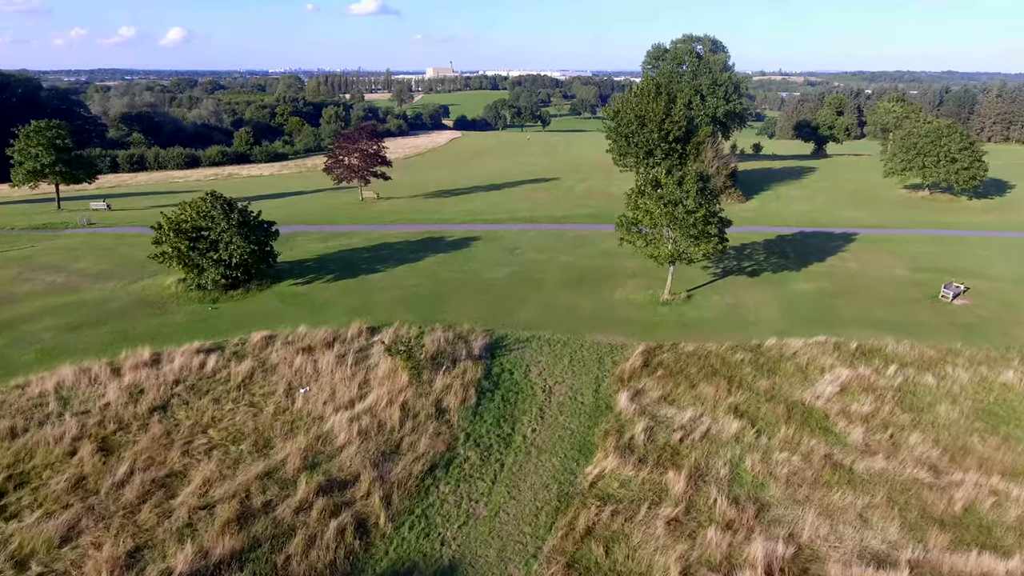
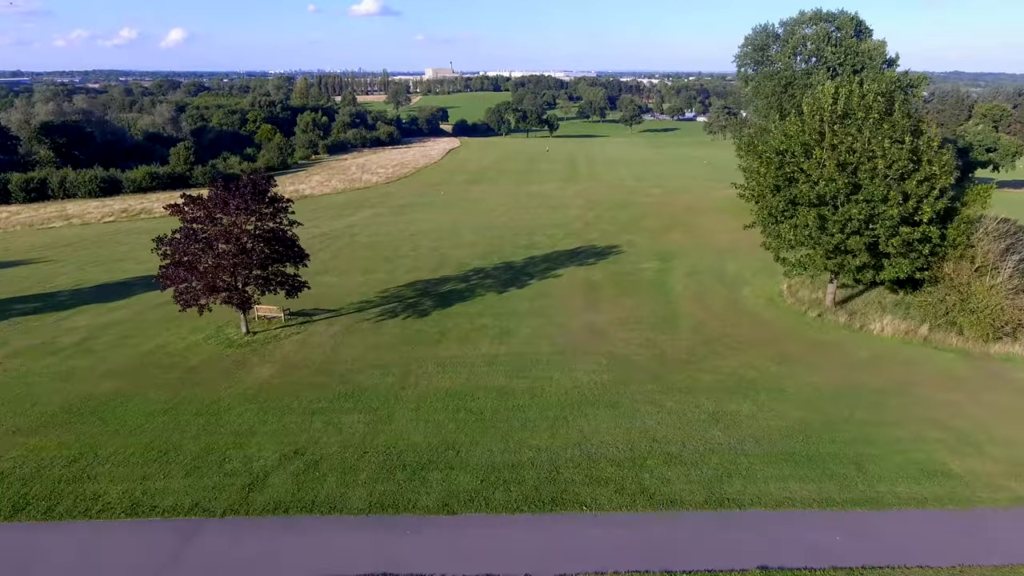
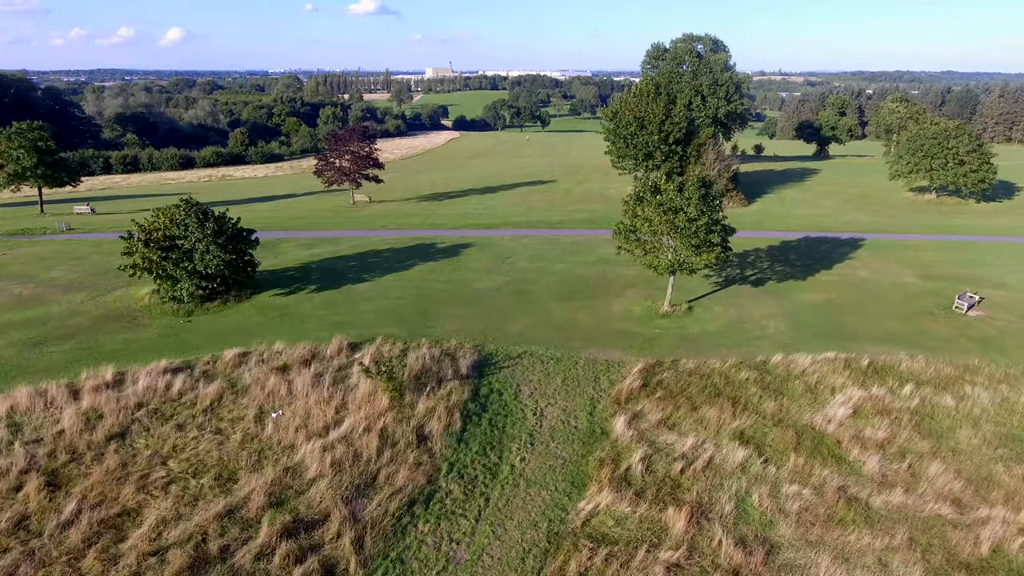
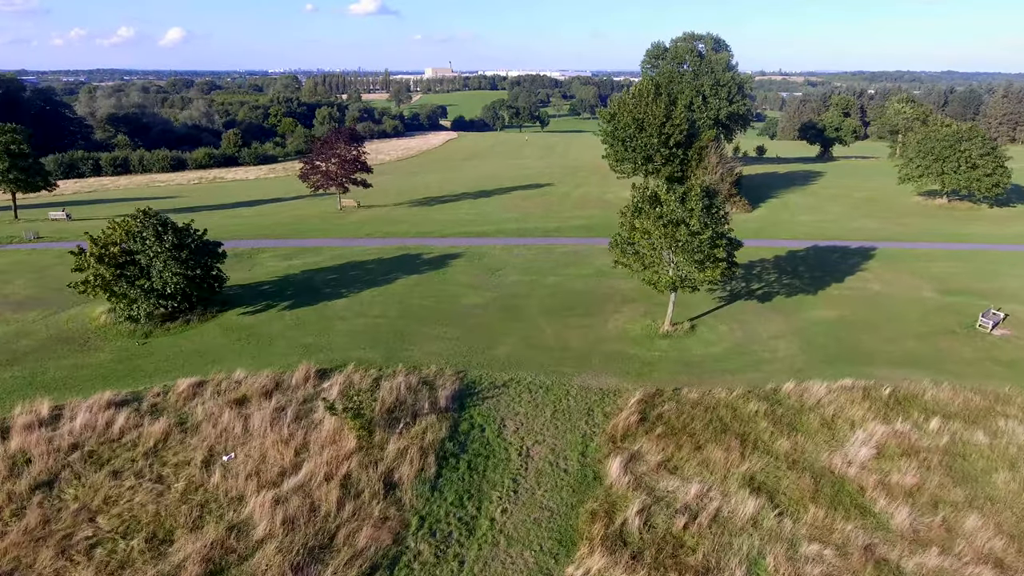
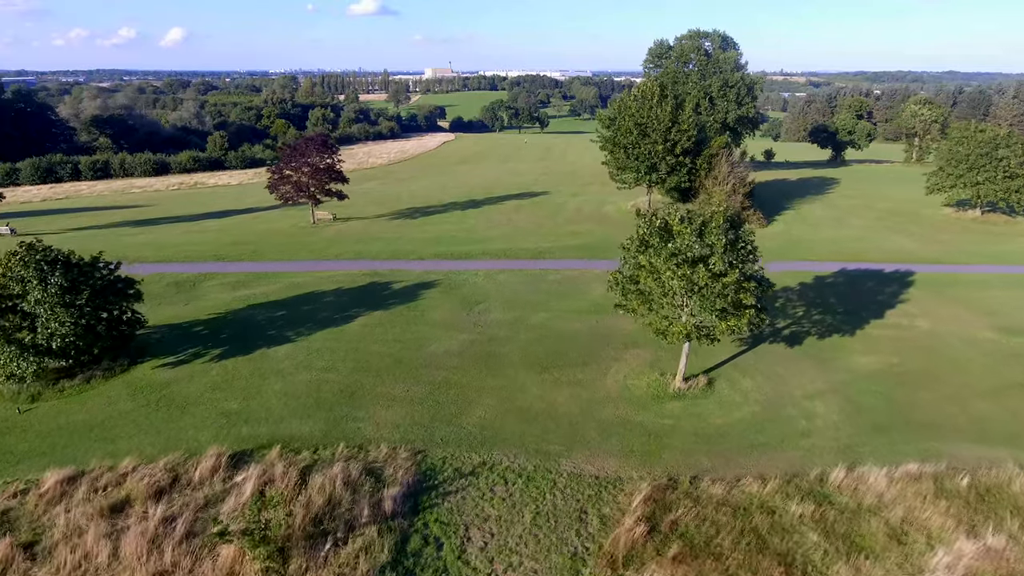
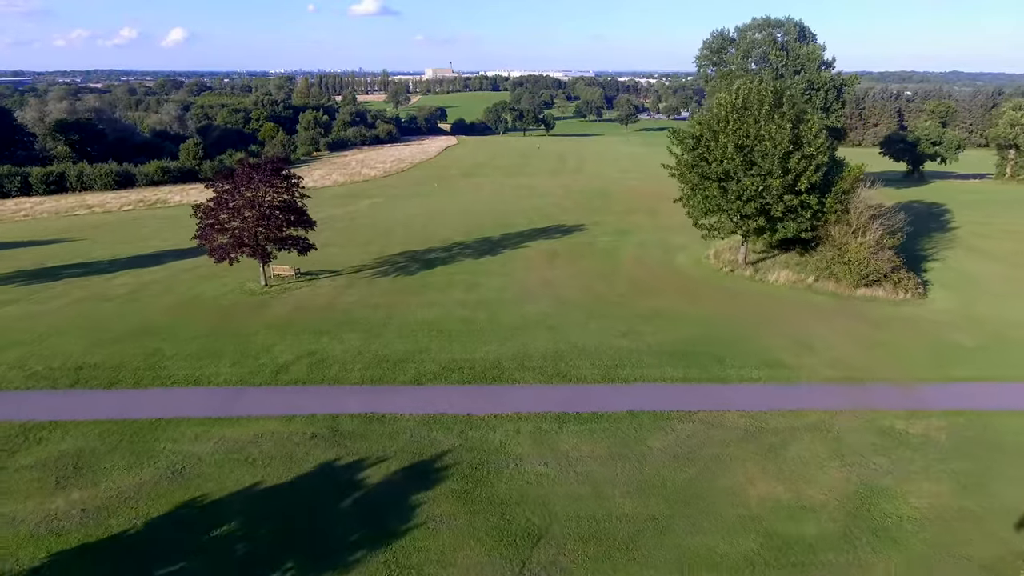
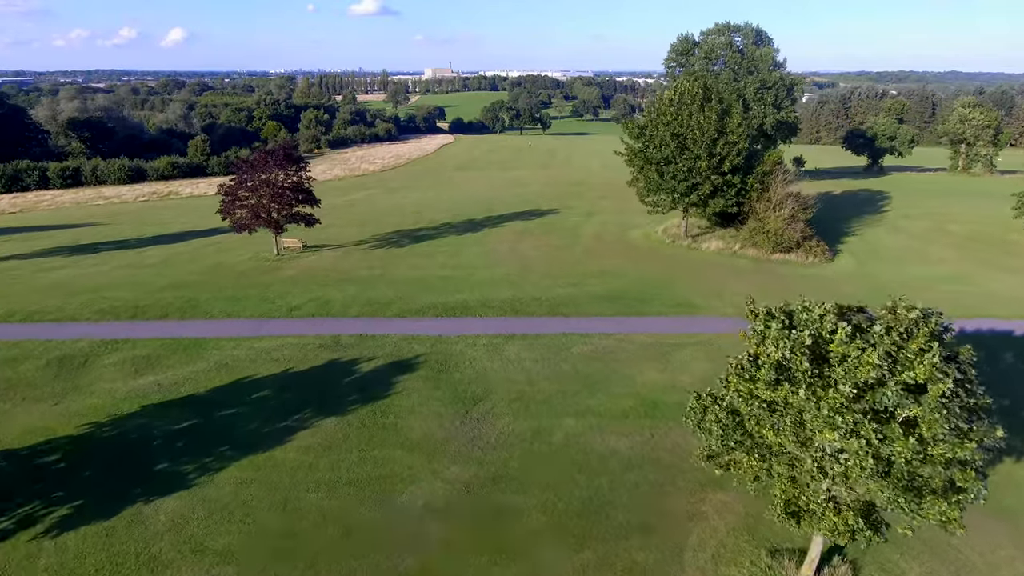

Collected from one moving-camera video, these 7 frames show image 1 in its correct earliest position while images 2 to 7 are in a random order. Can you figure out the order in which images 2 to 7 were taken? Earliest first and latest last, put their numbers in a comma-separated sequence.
3, 4, 5, 7, 6, 2
